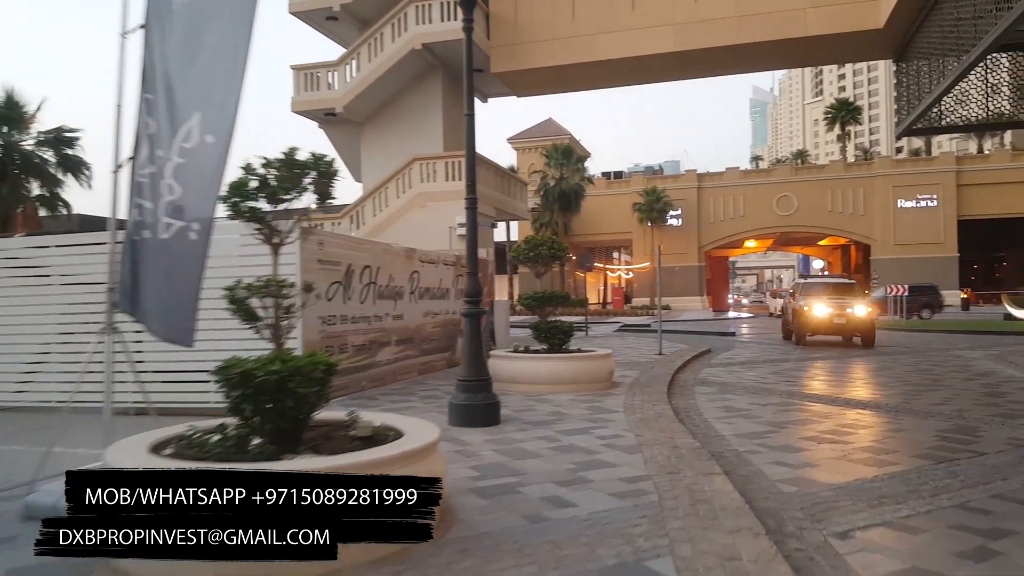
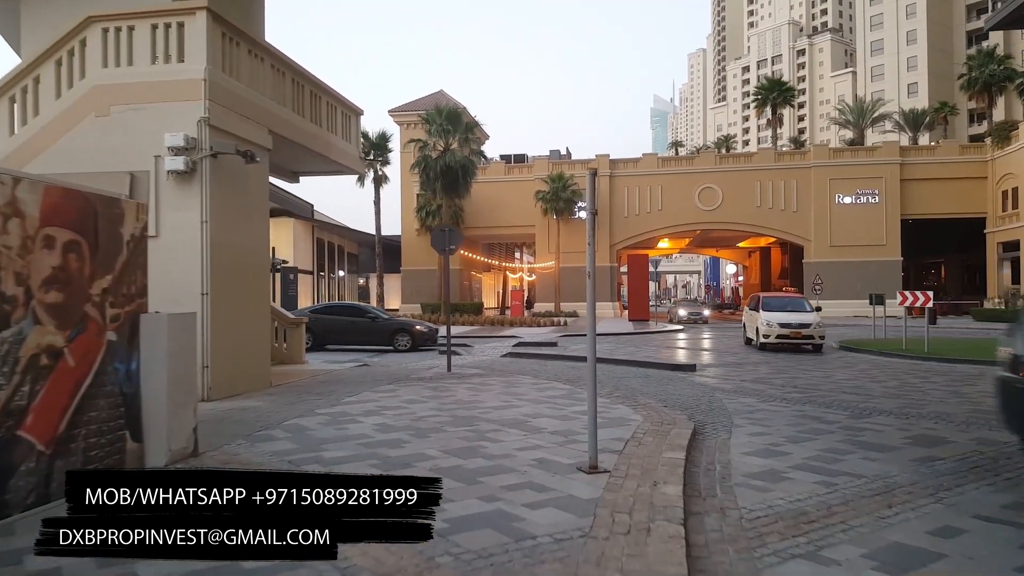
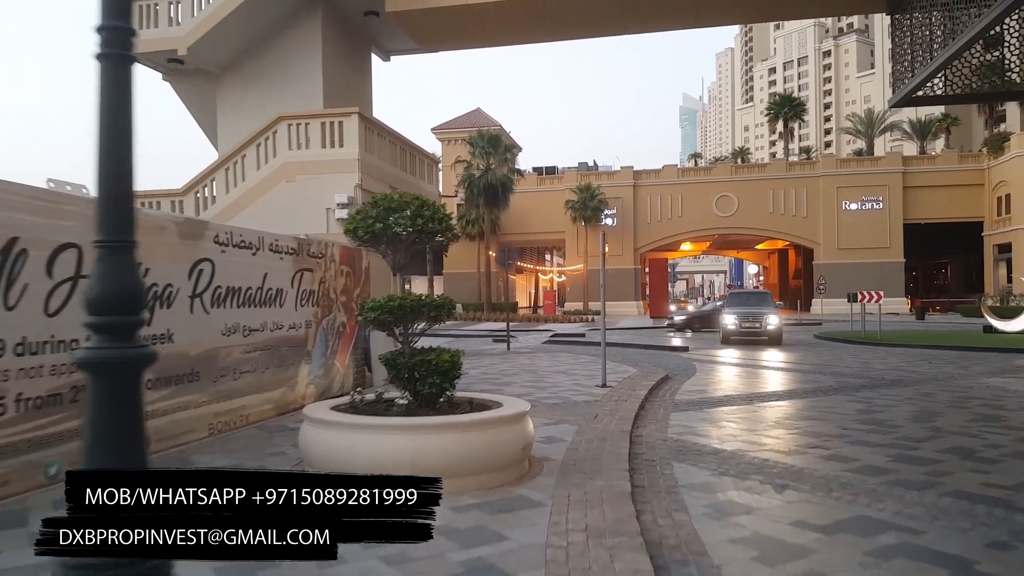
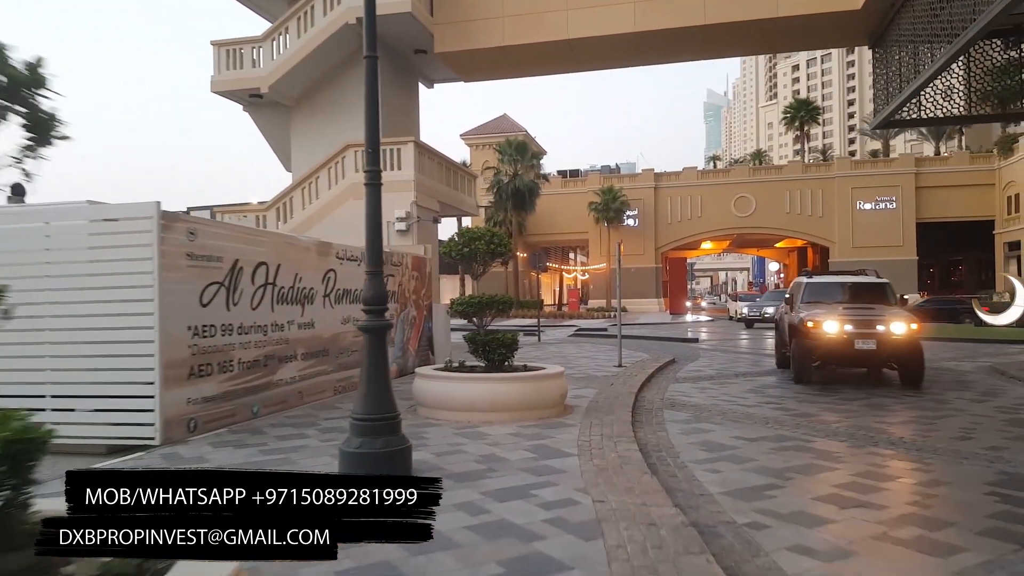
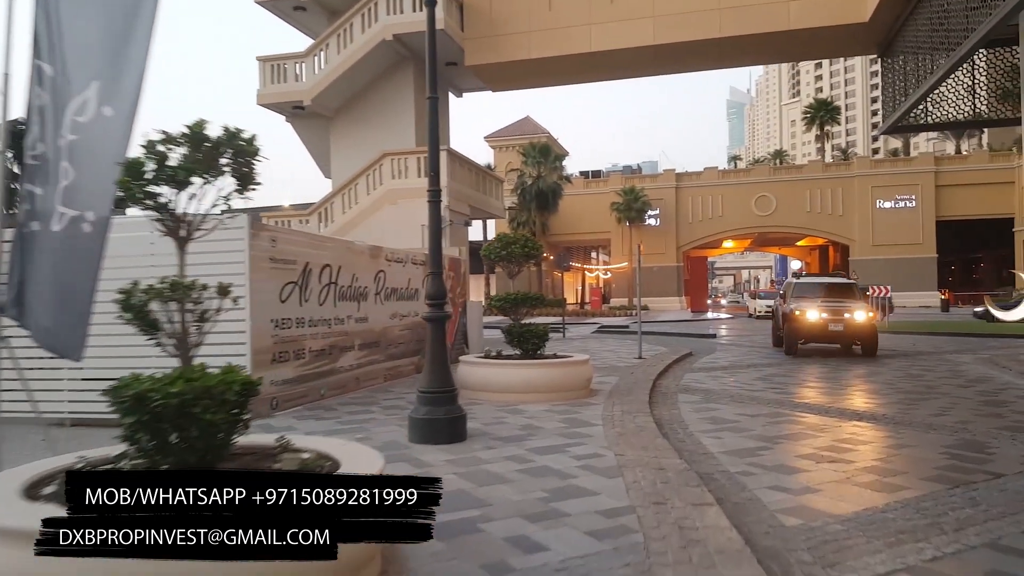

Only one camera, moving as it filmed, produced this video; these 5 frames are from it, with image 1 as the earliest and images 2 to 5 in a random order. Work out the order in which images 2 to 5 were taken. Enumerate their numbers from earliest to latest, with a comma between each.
5, 4, 3, 2
